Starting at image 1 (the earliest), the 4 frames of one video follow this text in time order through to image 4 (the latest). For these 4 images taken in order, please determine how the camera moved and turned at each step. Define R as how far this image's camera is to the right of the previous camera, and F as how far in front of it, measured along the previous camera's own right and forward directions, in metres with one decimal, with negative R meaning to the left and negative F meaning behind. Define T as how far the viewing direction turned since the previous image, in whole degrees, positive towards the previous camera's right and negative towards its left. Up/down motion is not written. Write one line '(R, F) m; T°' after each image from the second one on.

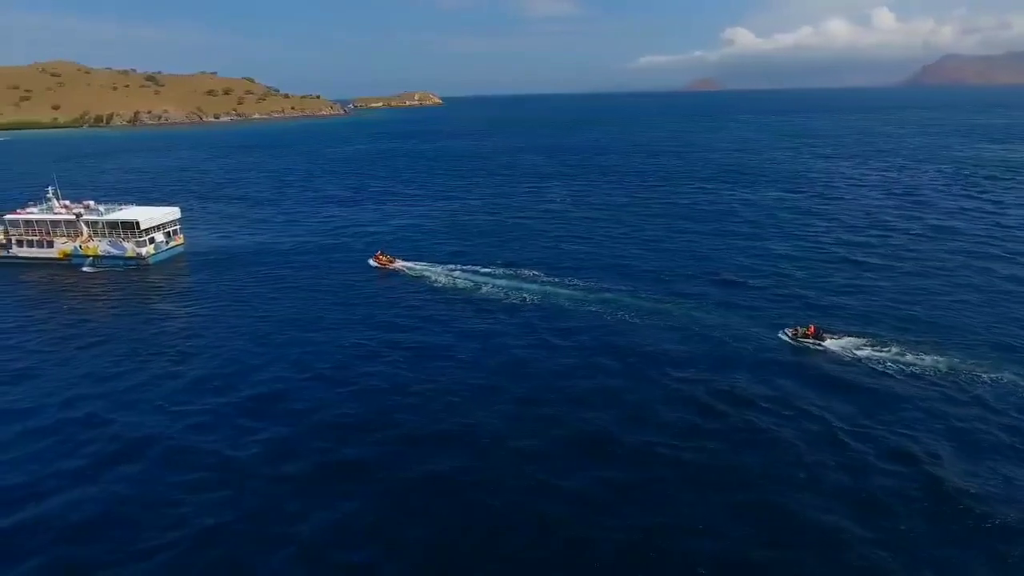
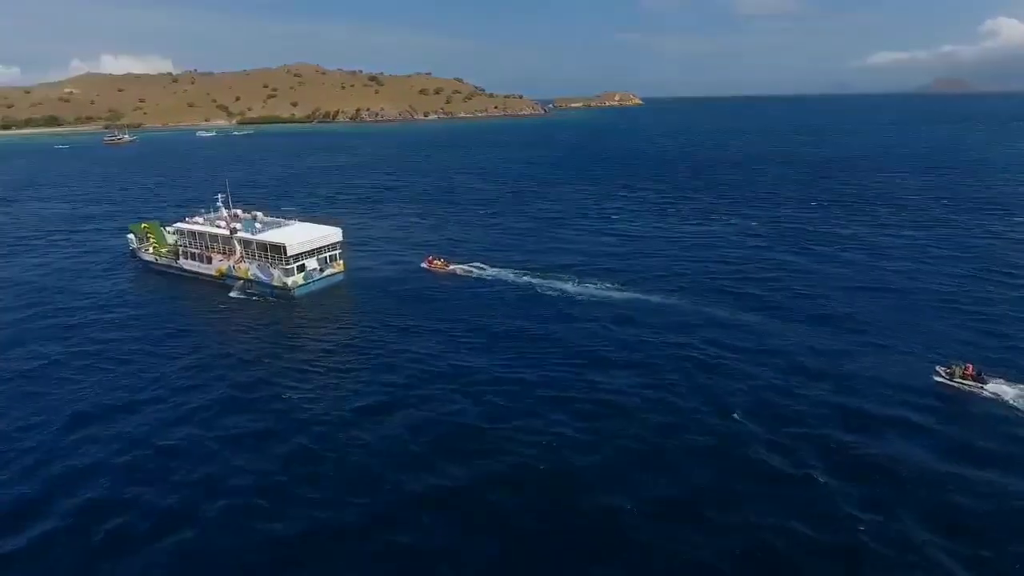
(-3.6, +16.6) m; -16°
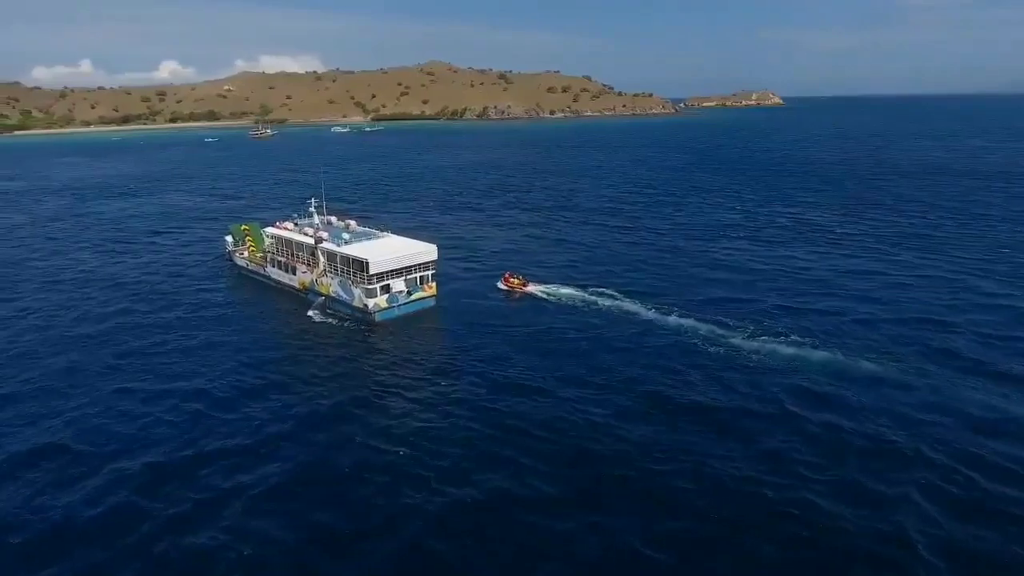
(-0.4, +10.3) m; -10°
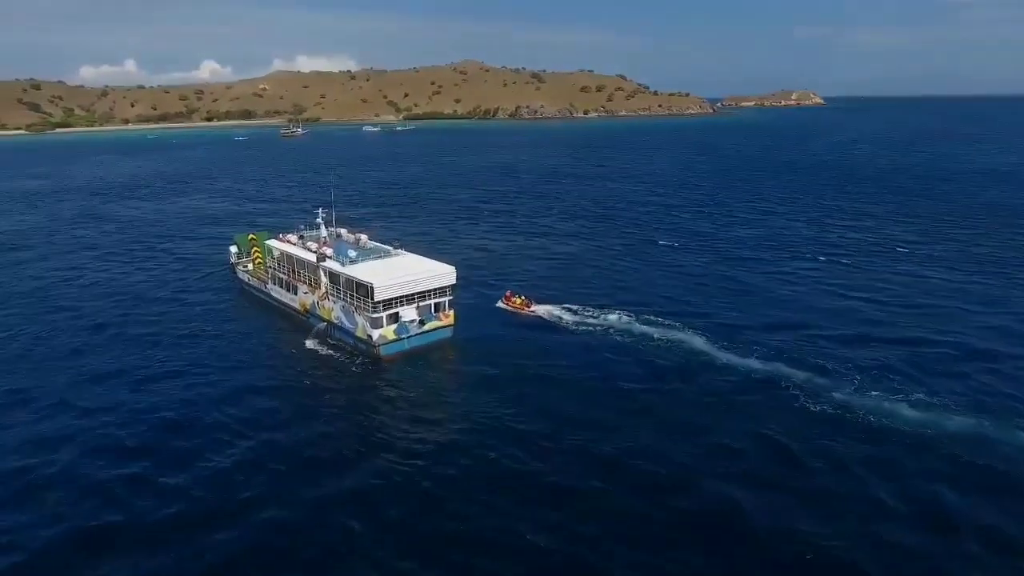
(-0.1, +7.5) m; -3°
